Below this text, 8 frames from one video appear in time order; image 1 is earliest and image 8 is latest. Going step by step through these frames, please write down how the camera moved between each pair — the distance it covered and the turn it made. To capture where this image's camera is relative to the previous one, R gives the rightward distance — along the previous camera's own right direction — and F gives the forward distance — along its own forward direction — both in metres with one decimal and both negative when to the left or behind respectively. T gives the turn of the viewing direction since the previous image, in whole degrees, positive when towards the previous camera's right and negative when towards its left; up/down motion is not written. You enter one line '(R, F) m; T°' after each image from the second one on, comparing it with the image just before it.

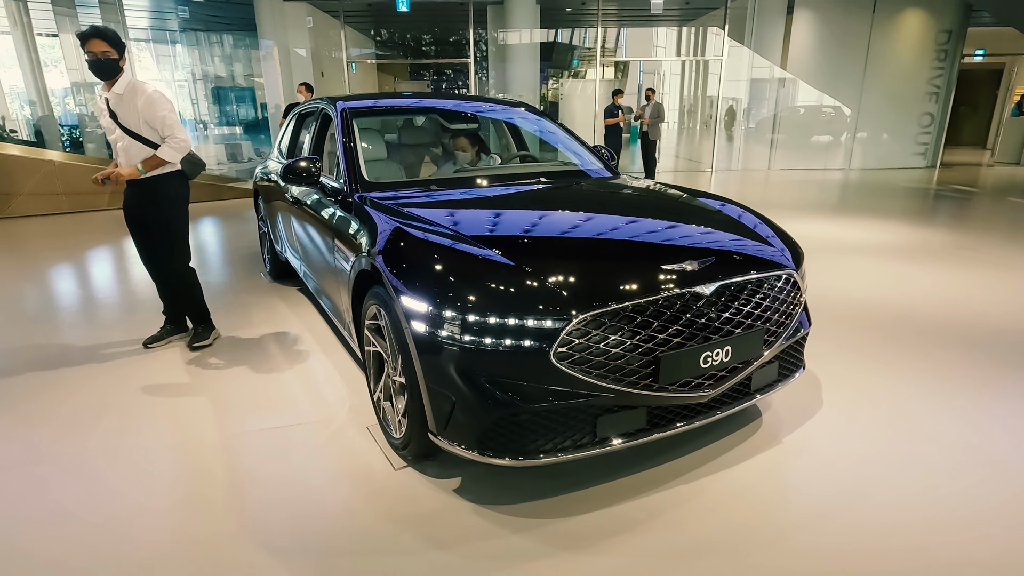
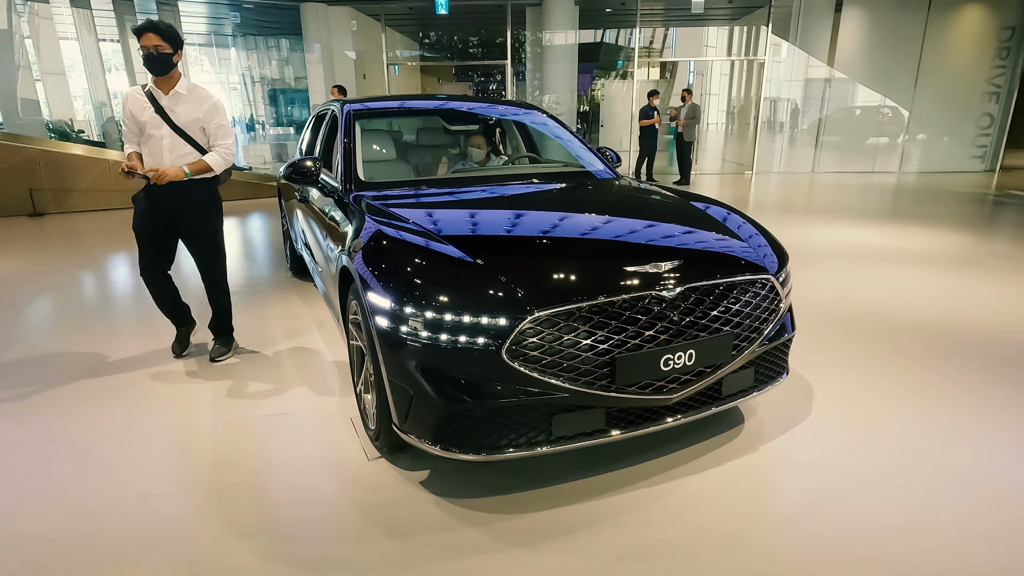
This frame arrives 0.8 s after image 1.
(+0.2, 0.0) m; -4°
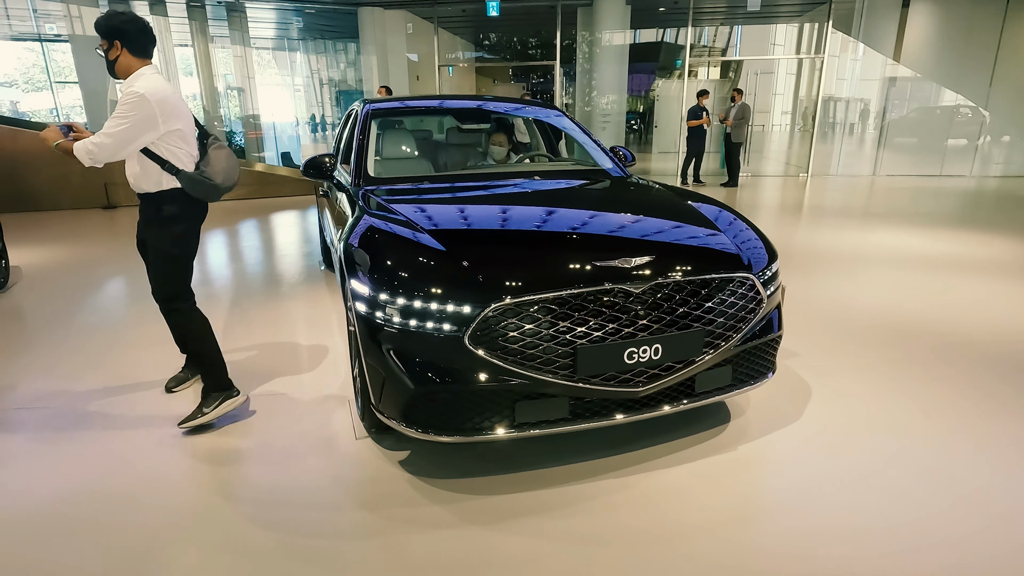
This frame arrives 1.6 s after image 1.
(+0.3, -0.1) m; -5°
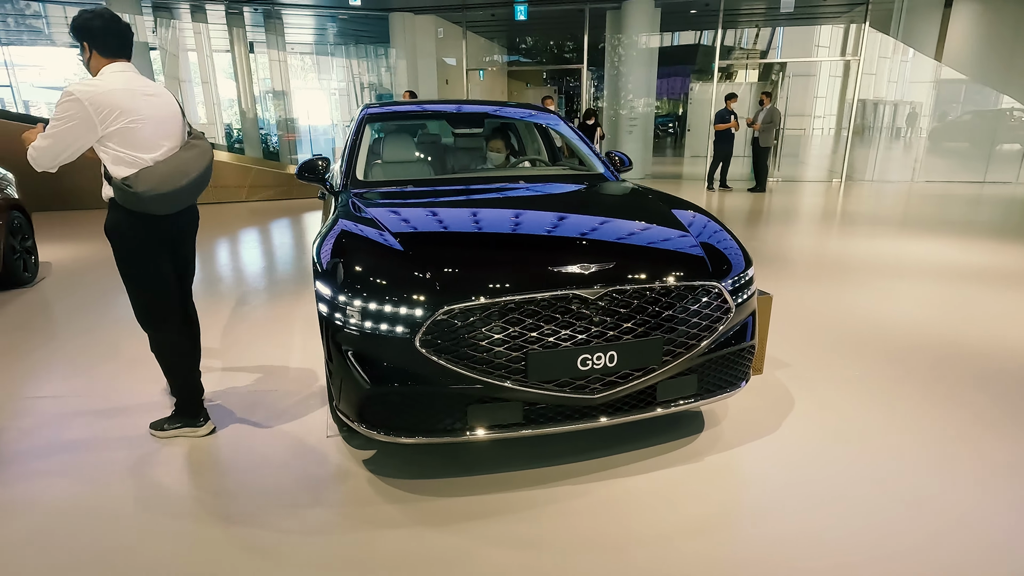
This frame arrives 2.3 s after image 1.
(+0.2, 0.0) m; -3°
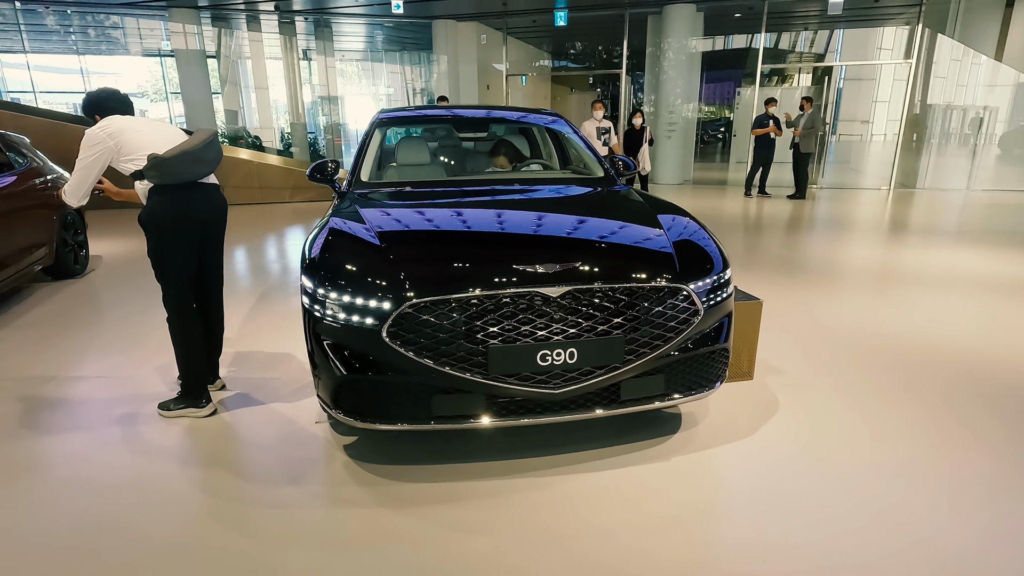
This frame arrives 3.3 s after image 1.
(+0.2, -0.1) m; -5°
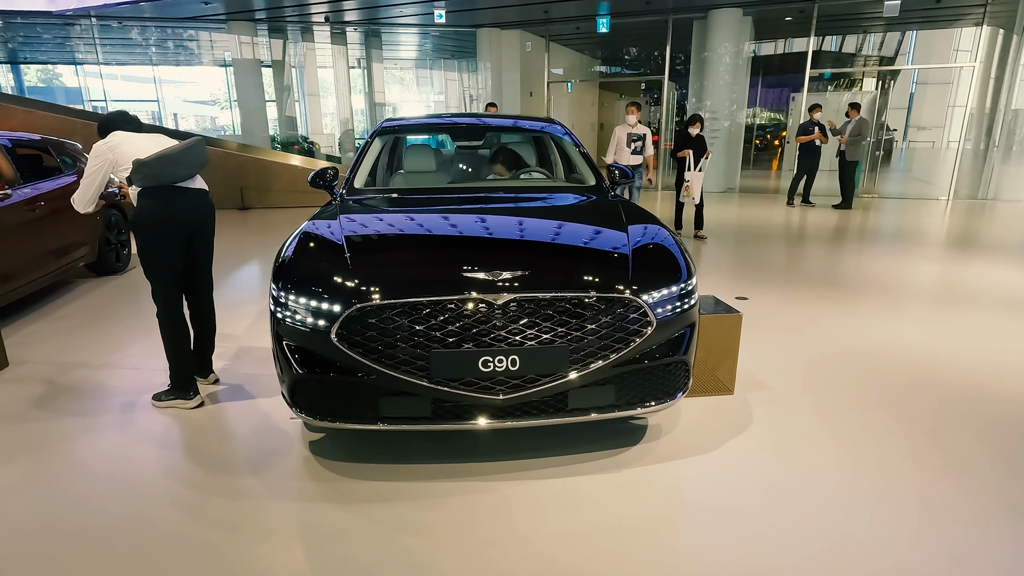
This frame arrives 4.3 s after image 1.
(+0.3, 0.0) m; -5°
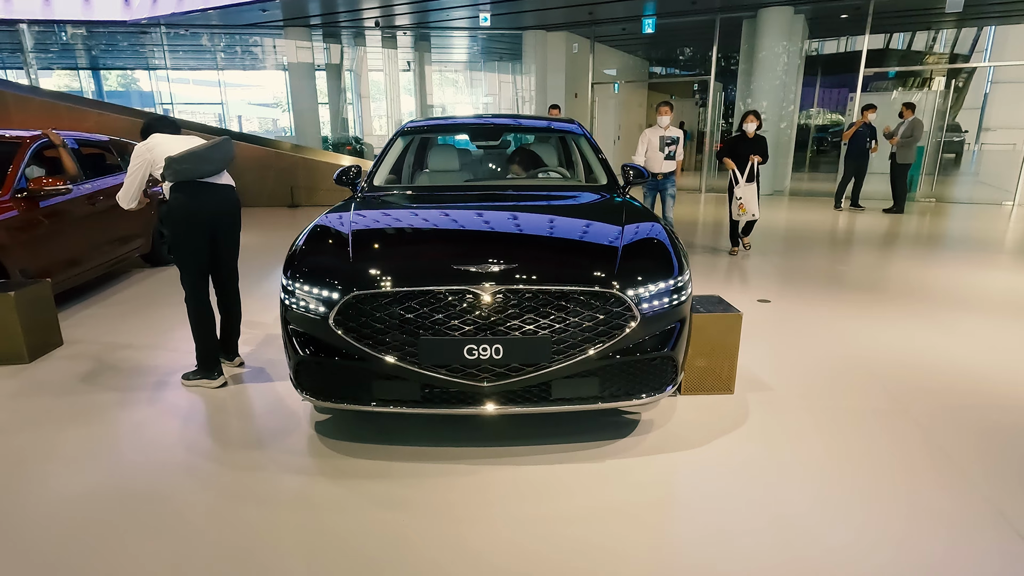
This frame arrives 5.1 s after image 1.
(+0.2, -0.1) m; -5°
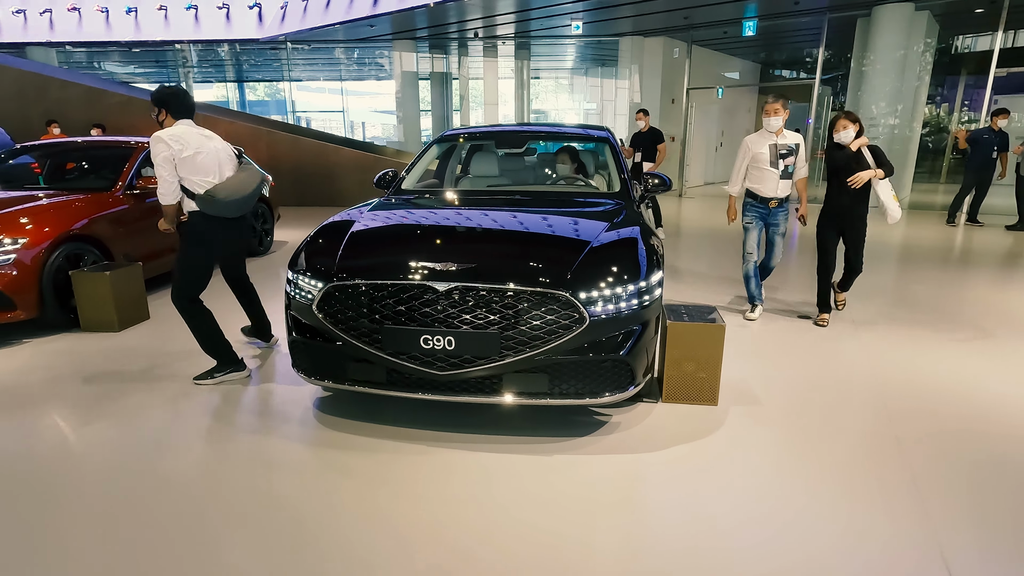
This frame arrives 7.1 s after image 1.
(+0.5, -0.1) m; -11°
